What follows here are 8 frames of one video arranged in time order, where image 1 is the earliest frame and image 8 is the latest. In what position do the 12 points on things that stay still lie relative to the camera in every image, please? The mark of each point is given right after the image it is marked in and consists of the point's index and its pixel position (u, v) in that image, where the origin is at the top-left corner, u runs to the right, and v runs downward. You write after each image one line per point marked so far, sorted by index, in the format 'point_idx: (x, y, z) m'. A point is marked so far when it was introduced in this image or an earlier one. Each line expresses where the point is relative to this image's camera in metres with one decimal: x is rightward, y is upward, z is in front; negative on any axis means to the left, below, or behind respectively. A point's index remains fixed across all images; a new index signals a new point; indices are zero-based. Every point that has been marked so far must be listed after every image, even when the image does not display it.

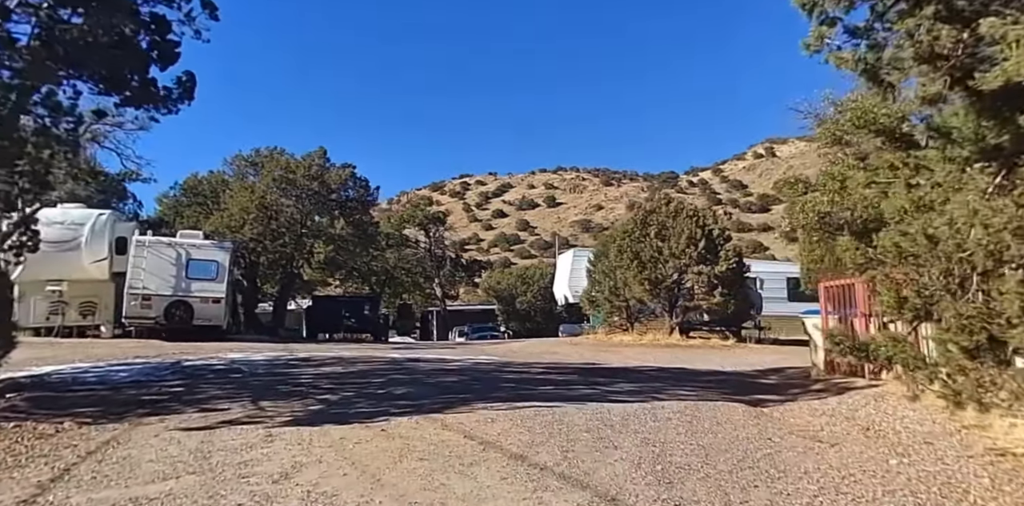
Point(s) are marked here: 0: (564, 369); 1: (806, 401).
0: (+1.2, -2.7, +16.5) m
1: (+5.0, -2.5, +12.2) m
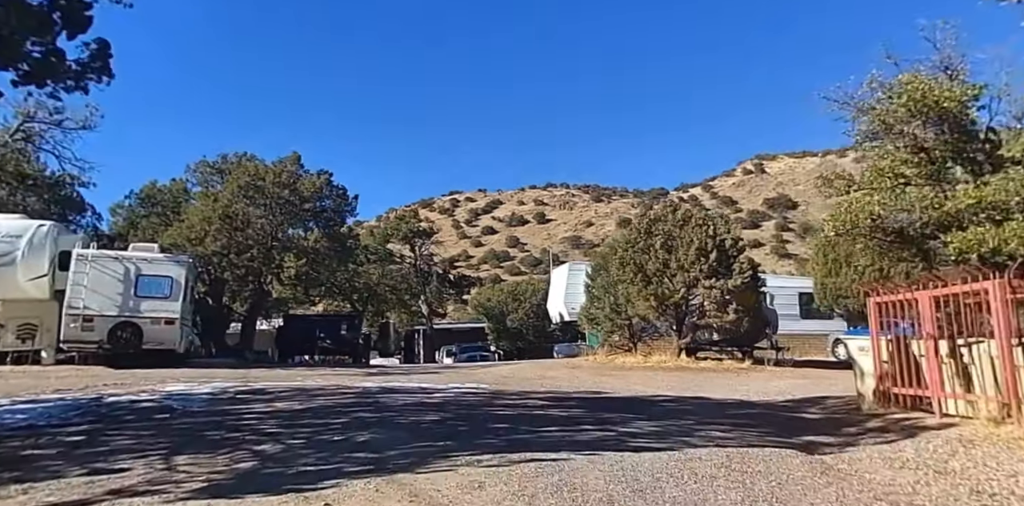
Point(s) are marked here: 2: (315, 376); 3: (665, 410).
0: (+1.0, -2.9, +14.0) m
1: (+4.9, -2.6, +9.8) m
2: (-4.9, -3.1, +17.7) m
3: (+2.8, -2.8, +12.9) m
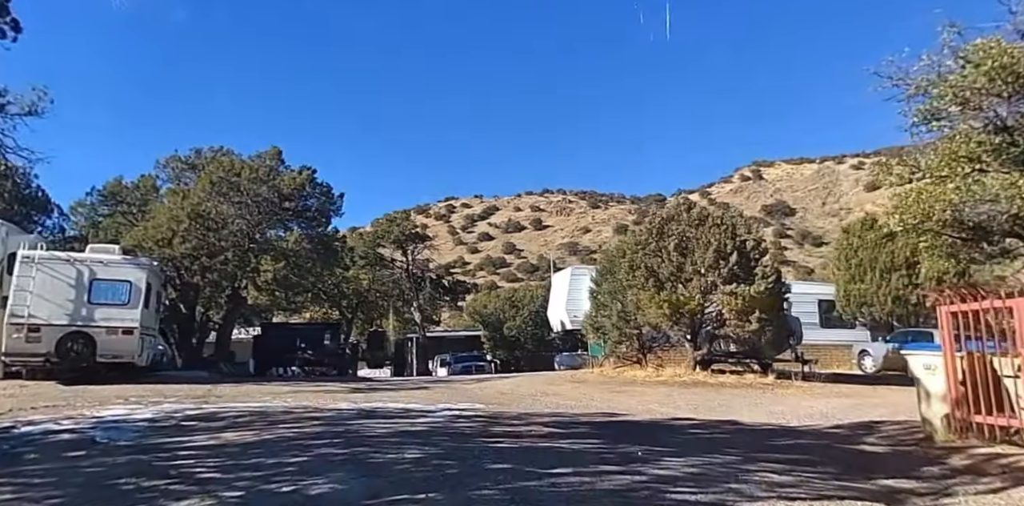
0: (+1.1, -2.9, +11.8) m
1: (+4.9, -2.6, +7.7) m
2: (-4.9, -3.1, +15.5) m
3: (+2.8, -2.8, +10.8) m
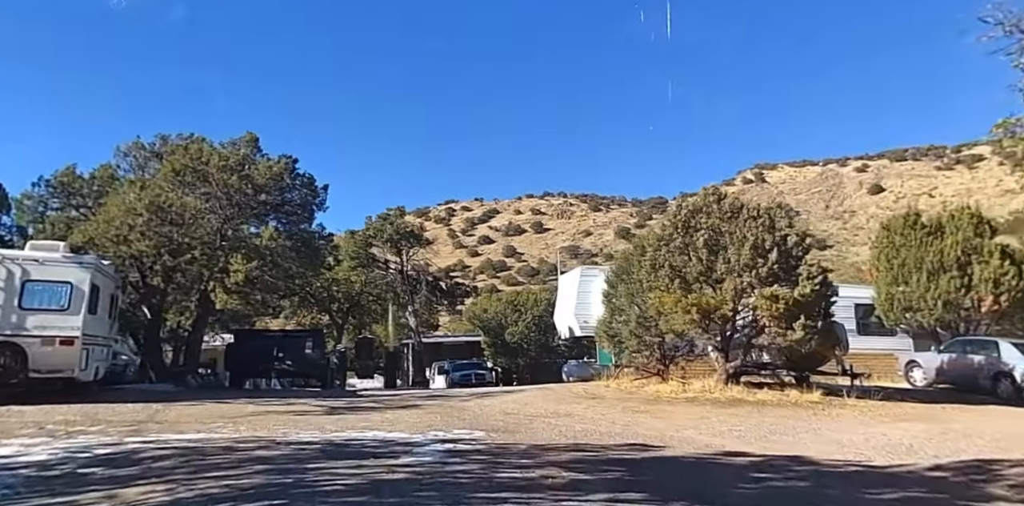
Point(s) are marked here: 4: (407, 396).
0: (+1.2, -2.8, +9.1) m
1: (+5.1, -2.4, +4.9) m
2: (-4.8, -3.0, +12.8) m
3: (+2.9, -2.7, +8.0) m
4: (-2.9, -4.0, +19.9) m
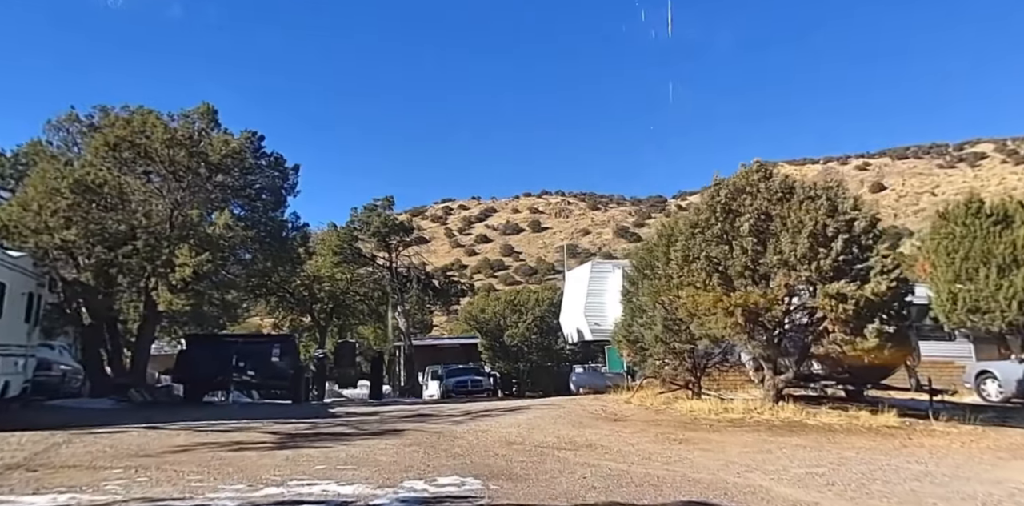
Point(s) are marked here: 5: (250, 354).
0: (+1.3, -2.5, +5.8) m
1: (+5.2, -2.2, +1.6) m
2: (-4.7, -2.8, +9.5) m
3: (+3.0, -2.5, +4.7) m
4: (-2.8, -3.7, +16.6) m
5: (-7.2, -2.8, +19.6) m
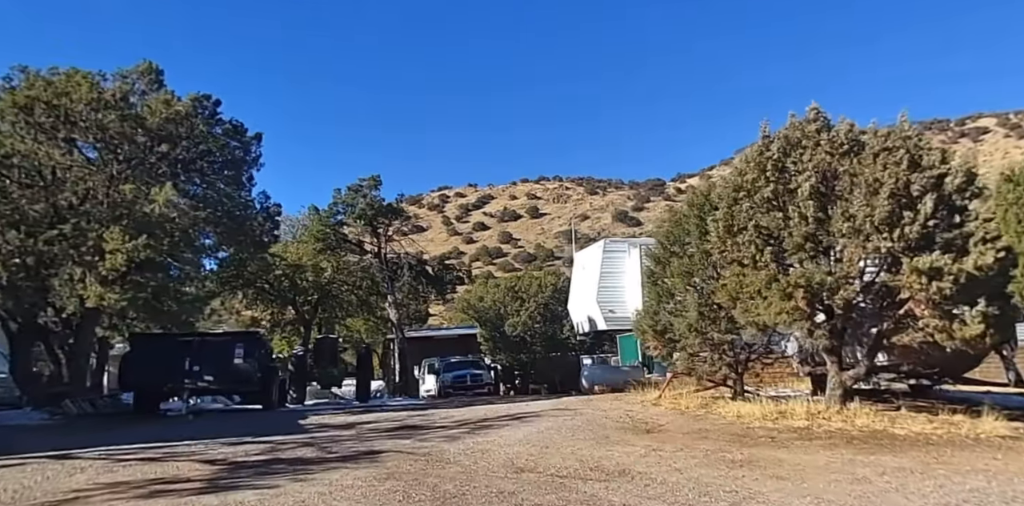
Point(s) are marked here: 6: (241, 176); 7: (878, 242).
0: (+1.4, -2.2, +2.9) m
1: (+5.3, -1.9, -1.2) m
2: (-4.6, -2.5, +6.6) m
3: (+3.1, -2.1, +1.9) m
4: (-2.7, -3.3, +13.7) m
5: (-7.1, -2.4, +16.7) m
6: (-7.5, +2.1, +19.6) m
7: (+5.7, +0.2, +11.2) m
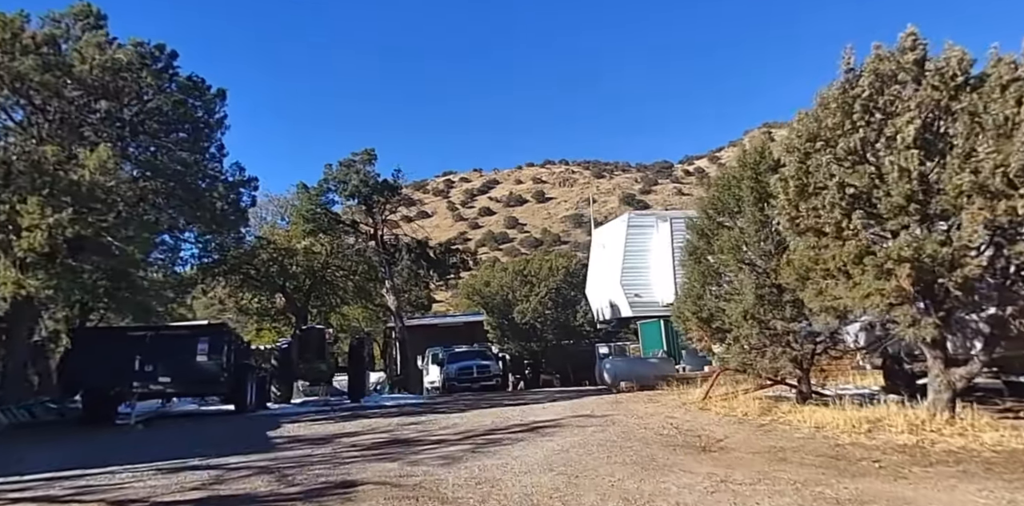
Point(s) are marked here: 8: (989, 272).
0: (+1.5, -2.0, +0.3) m
1: (+5.4, -1.7, -3.9) m
2: (-4.4, -2.3, +4.0) m
3: (+3.3, -1.9, -0.8) m
4: (-2.5, -2.9, +11.1) m
5: (-6.8, -2.0, +14.1) m
6: (-7.2, +2.6, +16.9) m
7: (+5.9, +0.6, +8.5) m
8: (+6.1, -0.2, +9.1) m
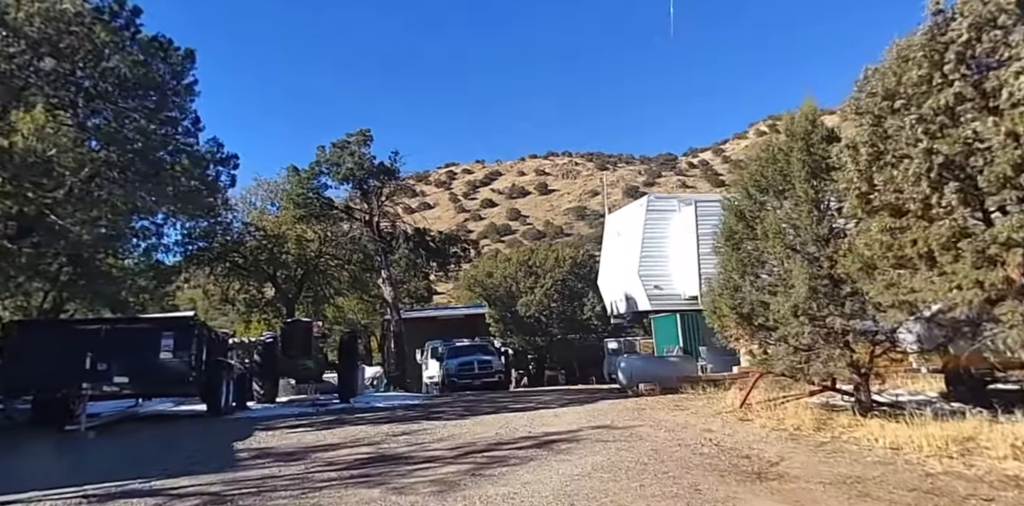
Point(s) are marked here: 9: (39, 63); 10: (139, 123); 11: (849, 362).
0: (+1.6, -1.9, -1.5) m
1: (+5.5, -1.7, -5.7) m
2: (-4.3, -2.1, +2.2) m
3: (+3.3, -1.8, -2.6) m
4: (-2.4, -2.7, +9.4) m
5: (-6.7, -1.7, +12.4) m
6: (-7.1, +2.9, +15.1) m
7: (+6.0, +0.8, +6.7) m
8: (+6.2, 0.0, +7.3) m
9: (-7.5, +3.0, +11.4) m
10: (-6.5, +2.1, +12.8) m
11: (+4.6, -1.5, +9.9) m
